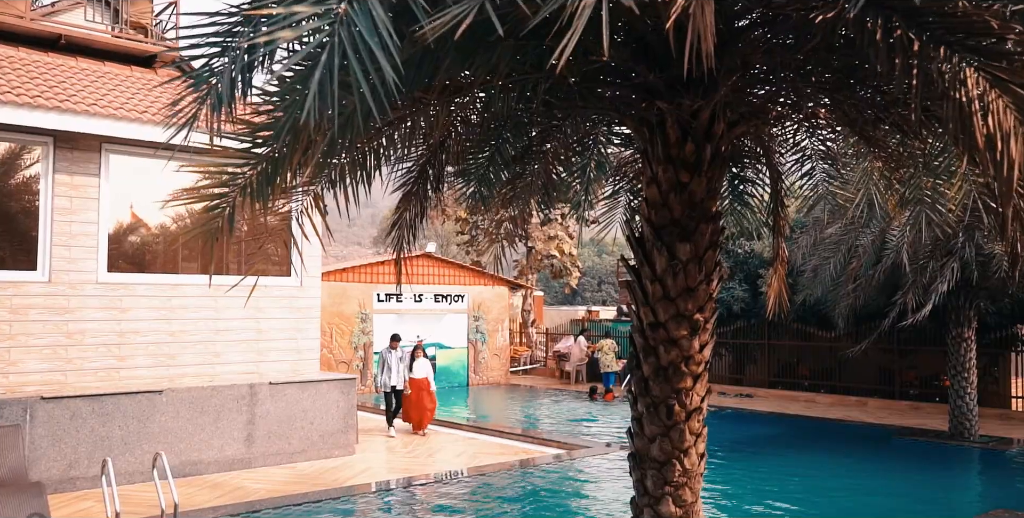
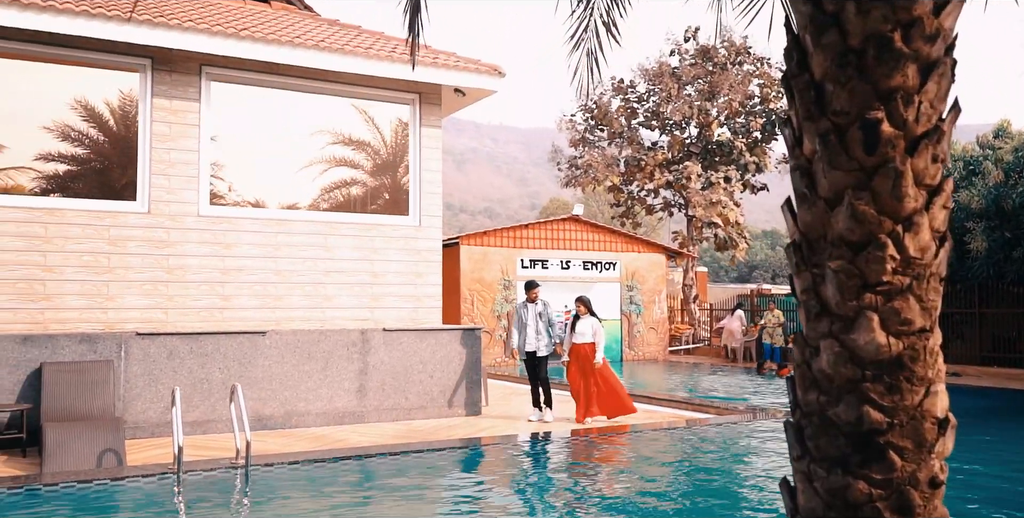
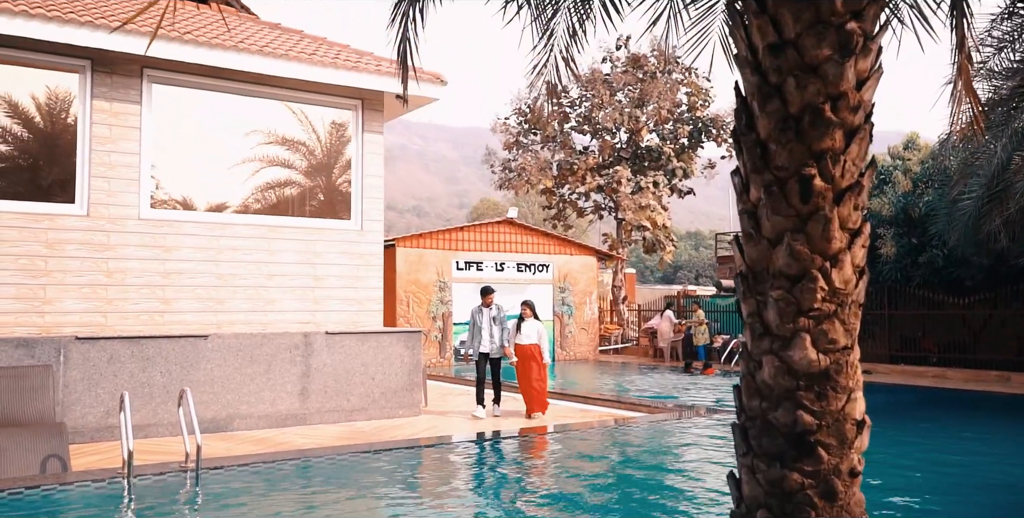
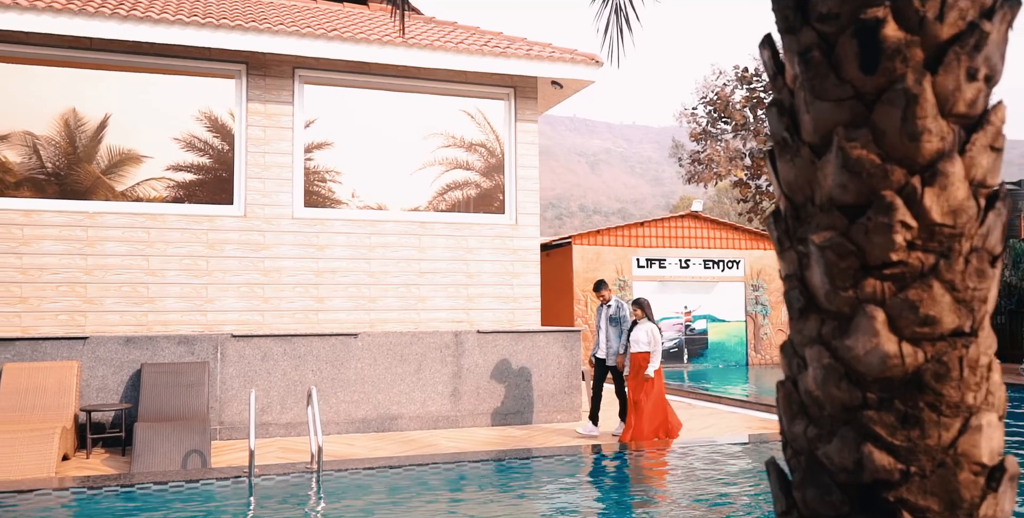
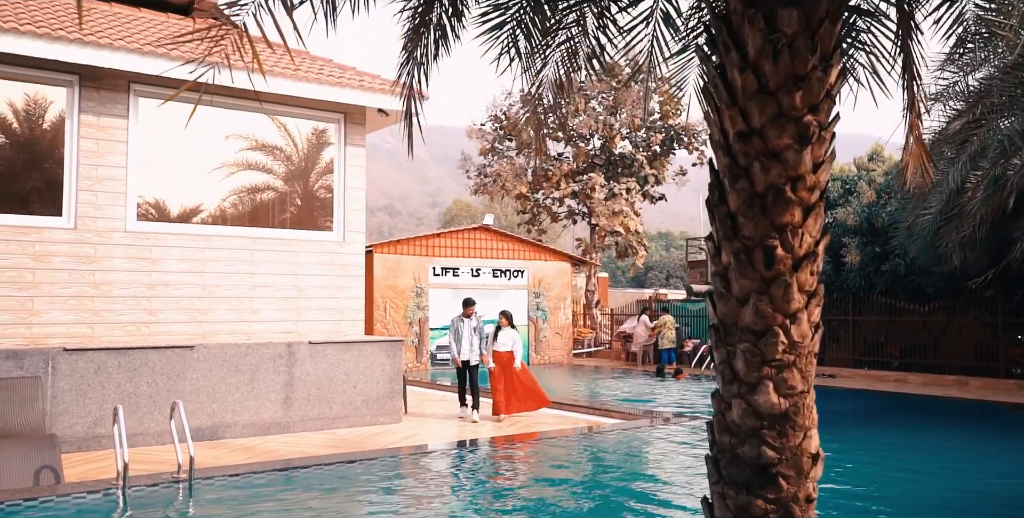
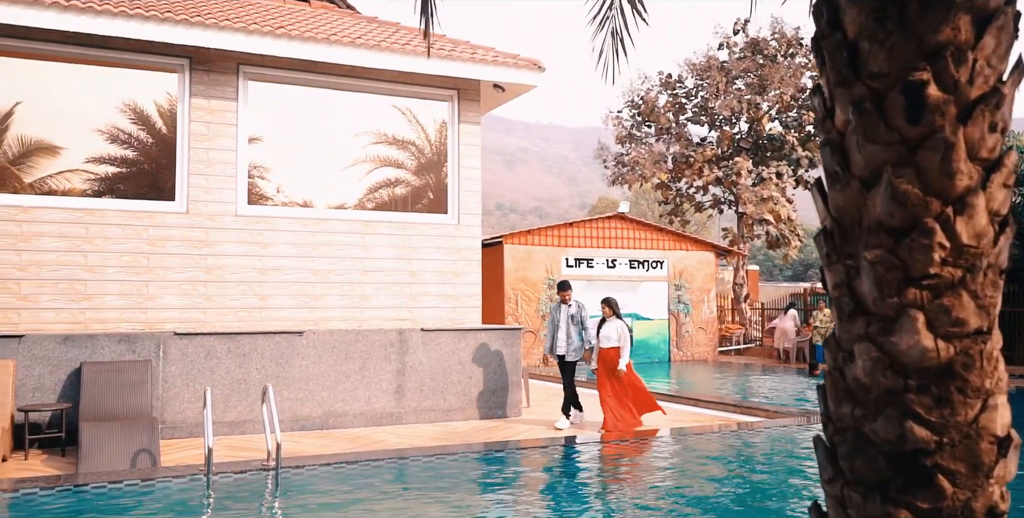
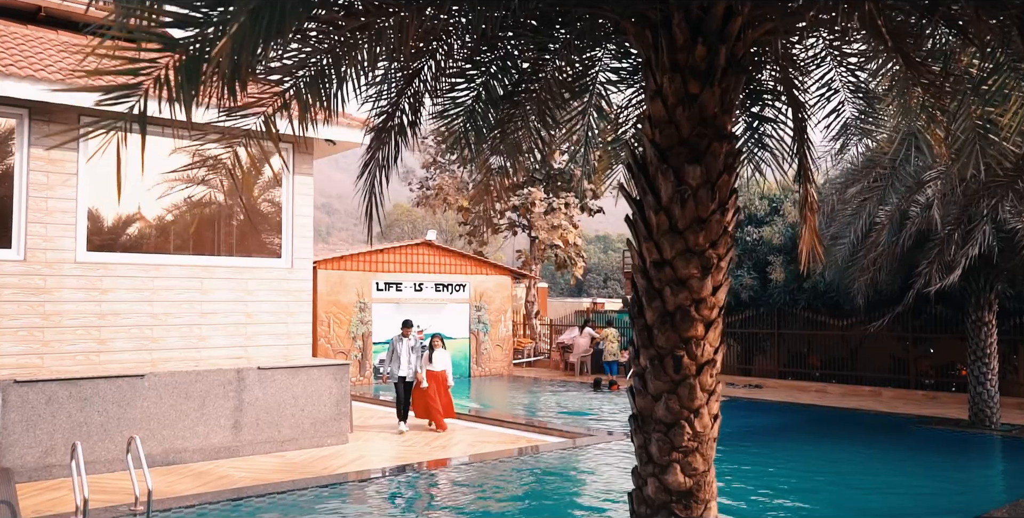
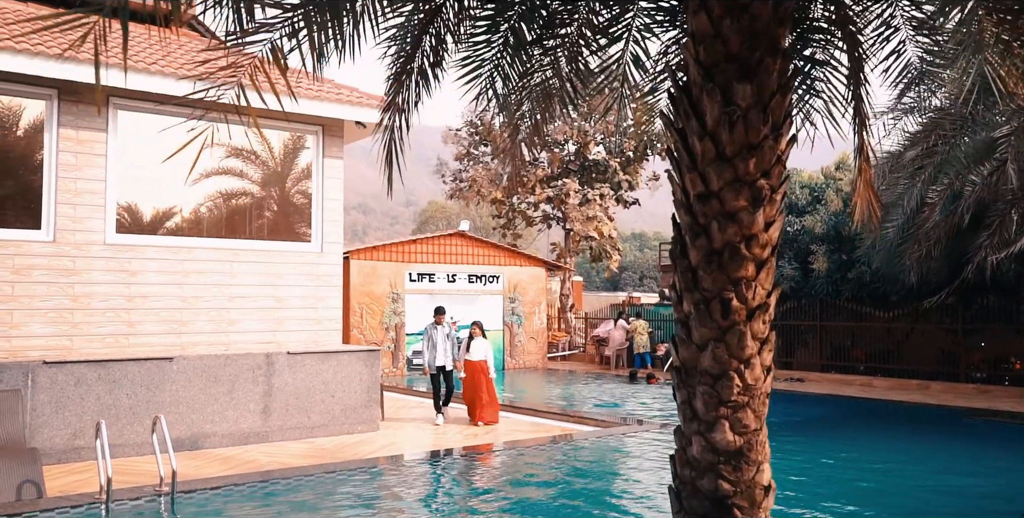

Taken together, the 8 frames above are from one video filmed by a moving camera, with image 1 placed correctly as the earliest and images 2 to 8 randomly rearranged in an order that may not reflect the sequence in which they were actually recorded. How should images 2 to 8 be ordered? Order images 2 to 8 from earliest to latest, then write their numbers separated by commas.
7, 8, 5, 3, 2, 6, 4
